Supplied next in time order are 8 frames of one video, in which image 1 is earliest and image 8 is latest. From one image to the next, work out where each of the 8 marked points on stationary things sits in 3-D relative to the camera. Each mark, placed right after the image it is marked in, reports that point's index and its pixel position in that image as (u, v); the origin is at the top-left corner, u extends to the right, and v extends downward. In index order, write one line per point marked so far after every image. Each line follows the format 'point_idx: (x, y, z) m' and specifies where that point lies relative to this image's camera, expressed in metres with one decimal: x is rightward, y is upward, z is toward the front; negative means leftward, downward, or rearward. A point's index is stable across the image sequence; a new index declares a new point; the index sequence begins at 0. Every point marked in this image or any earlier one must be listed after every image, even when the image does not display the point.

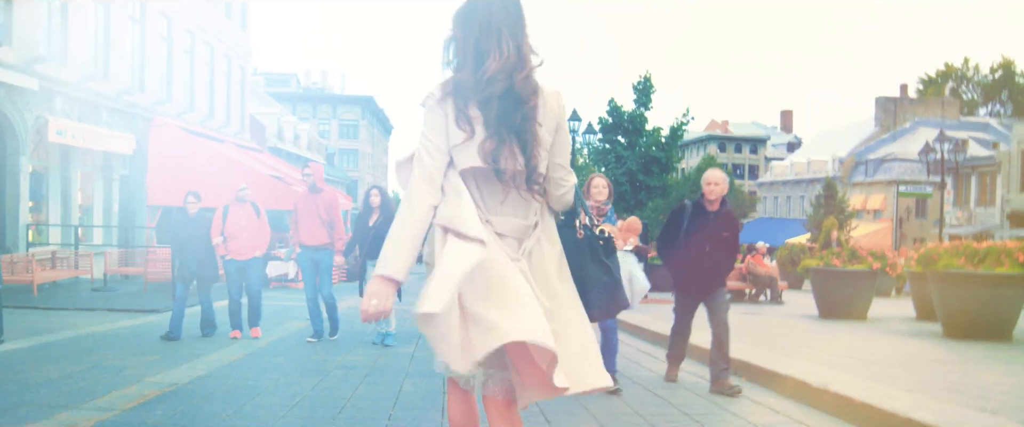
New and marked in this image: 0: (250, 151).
0: (-5.1, +1.1, +17.5) m
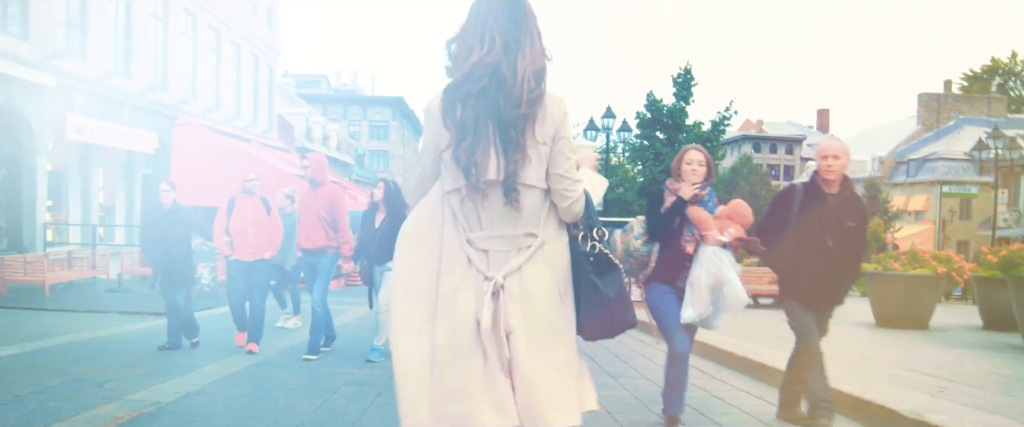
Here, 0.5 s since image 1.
0: (-4.5, +1.1, +17.2) m
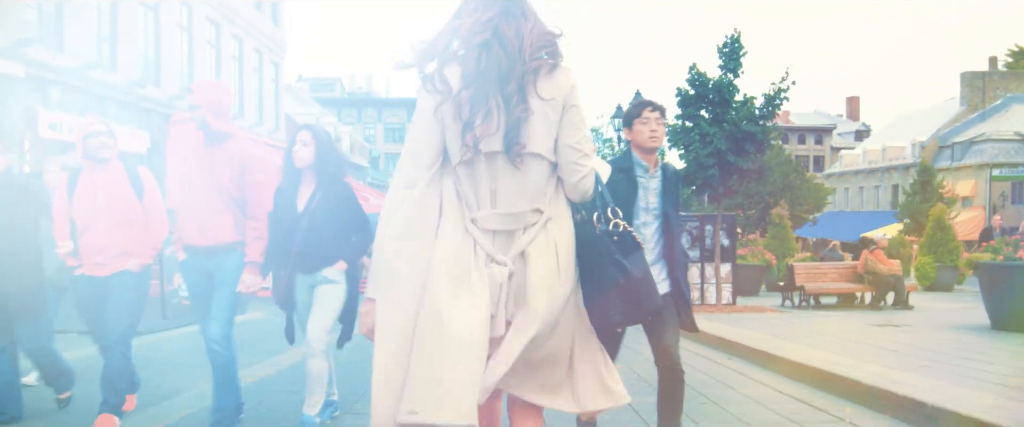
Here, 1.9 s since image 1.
0: (-4.1, +1.1, +16.1) m
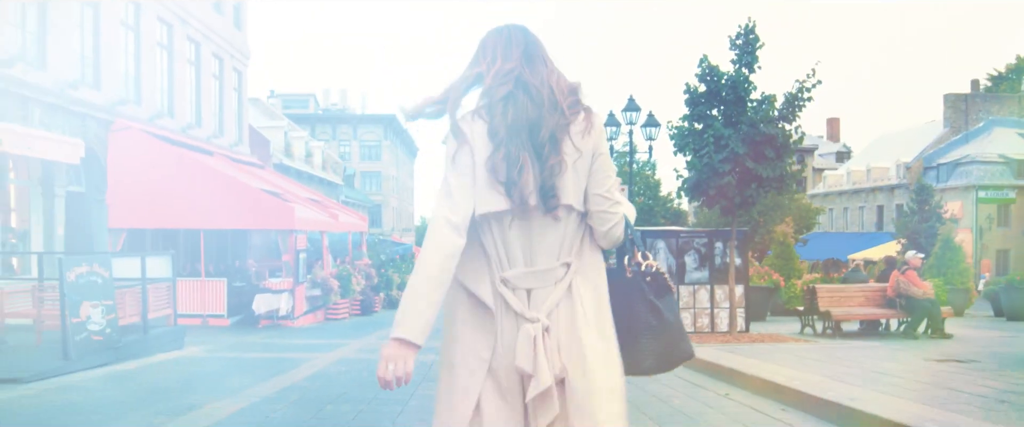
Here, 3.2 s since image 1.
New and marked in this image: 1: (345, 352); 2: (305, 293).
0: (-4.5, +0.7, +14.9) m
1: (-1.4, -1.2, +7.9) m
2: (-3.1, -1.2, +13.2) m
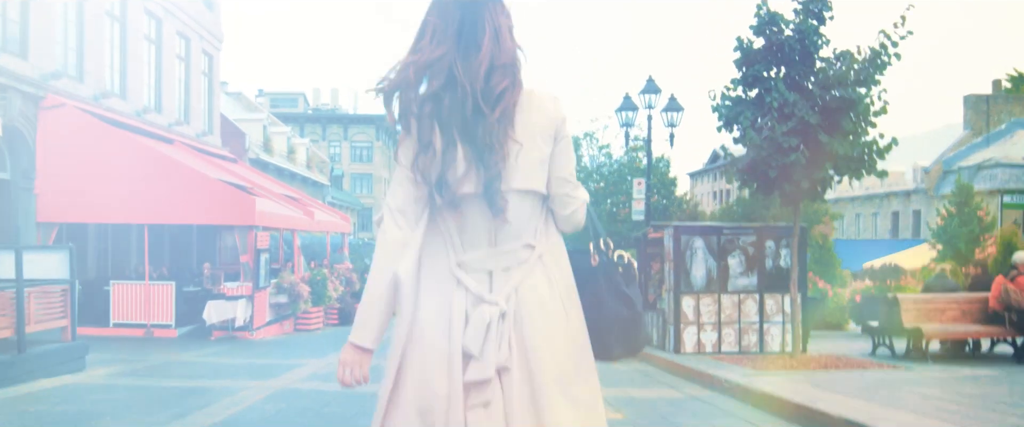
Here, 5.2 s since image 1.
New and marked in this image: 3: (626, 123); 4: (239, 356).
0: (-4.5, +0.8, +13.2) m
1: (-1.4, -1.1, +6.3) m
2: (-3.2, -1.1, +11.5) m
3: (+1.5, +1.2, +11.6) m
4: (-2.3, -1.2, +7.4) m
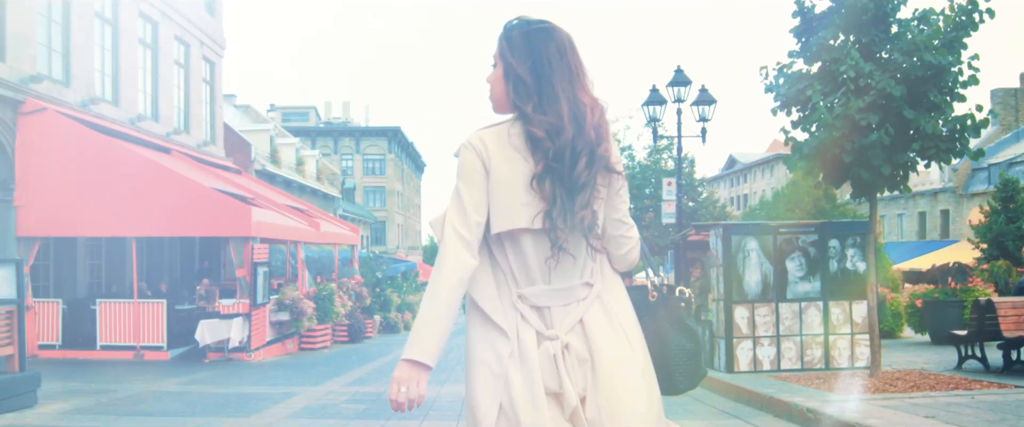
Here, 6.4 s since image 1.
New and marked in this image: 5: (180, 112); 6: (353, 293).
0: (-4.2, +0.6, +12.5) m
1: (-1.3, -1.1, +5.4) m
2: (-2.9, -1.2, +10.7) m
3: (+1.7, +1.1, +10.8) m
4: (-2.1, -1.2, +6.5) m
5: (-5.1, +1.5, +13.7) m
6: (-2.5, -1.3, +14.4) m
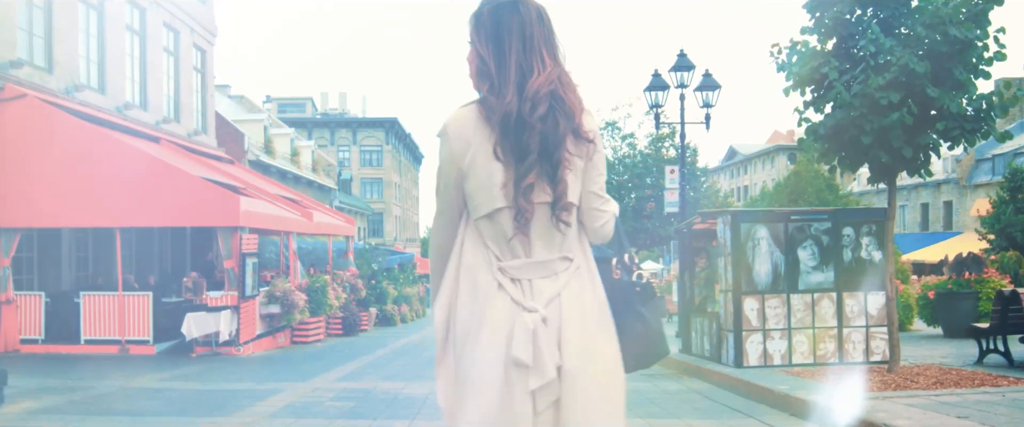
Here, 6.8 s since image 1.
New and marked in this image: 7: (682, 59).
0: (-4.3, +0.7, +12.2) m
1: (-1.3, -1.1, +5.1) m
2: (-2.9, -1.1, +10.4) m
3: (+1.7, +1.3, +10.5) m
4: (-2.1, -1.2, +6.3) m
5: (-5.1, +1.7, +13.4) m
6: (-2.6, -1.1, +14.1) m
7: (+1.8, +1.6, +9.6) m
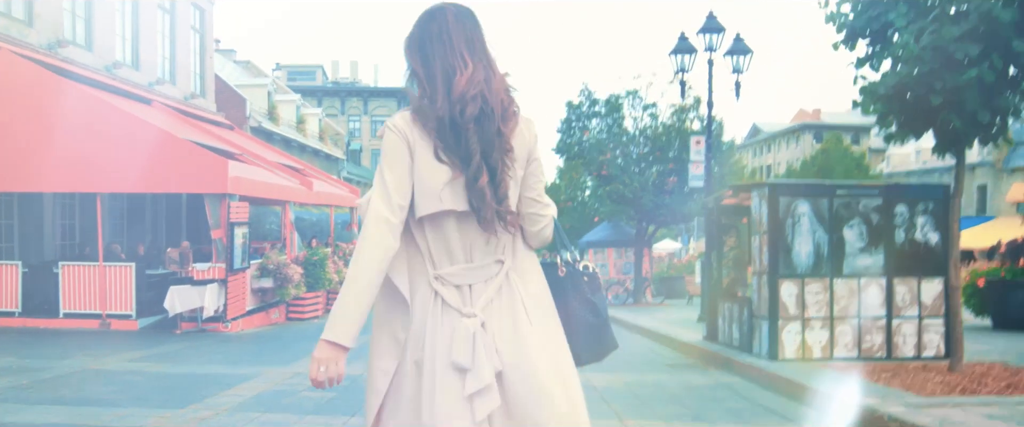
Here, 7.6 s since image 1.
0: (-4.1, +1.2, +11.6) m
1: (-1.3, -0.9, +4.6) m
2: (-2.8, -0.8, +9.9) m
3: (+1.8, +1.6, +9.8) m
4: (-2.1, -0.9, +5.7) m
5: (-4.9, +2.2, +12.8) m
6: (-2.4, -0.7, +13.6) m
7: (+1.9, +1.9, +8.9) m
